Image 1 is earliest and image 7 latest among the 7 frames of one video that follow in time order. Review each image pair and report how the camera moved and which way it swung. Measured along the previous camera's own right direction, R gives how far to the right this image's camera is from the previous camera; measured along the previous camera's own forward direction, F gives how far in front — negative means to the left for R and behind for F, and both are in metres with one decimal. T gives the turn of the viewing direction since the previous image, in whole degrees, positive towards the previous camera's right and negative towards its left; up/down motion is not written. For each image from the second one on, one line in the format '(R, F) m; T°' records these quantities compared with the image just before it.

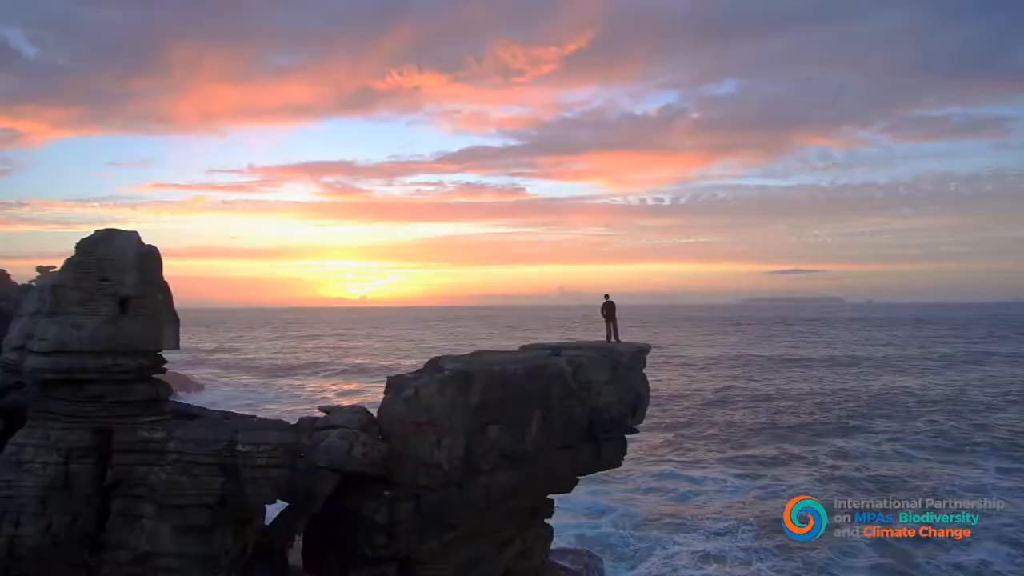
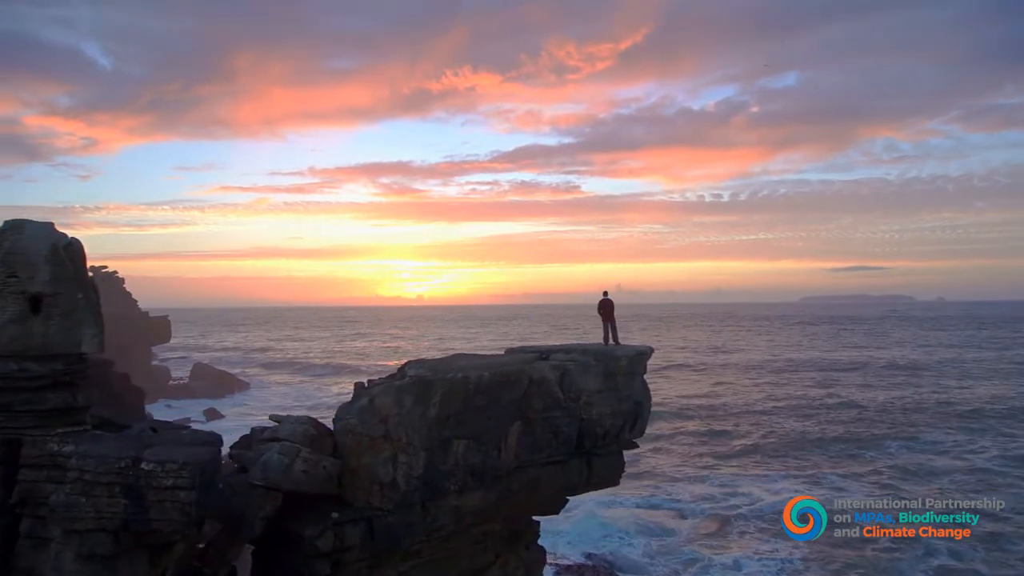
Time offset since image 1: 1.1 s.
(+0.8, +1.0) m; -4°
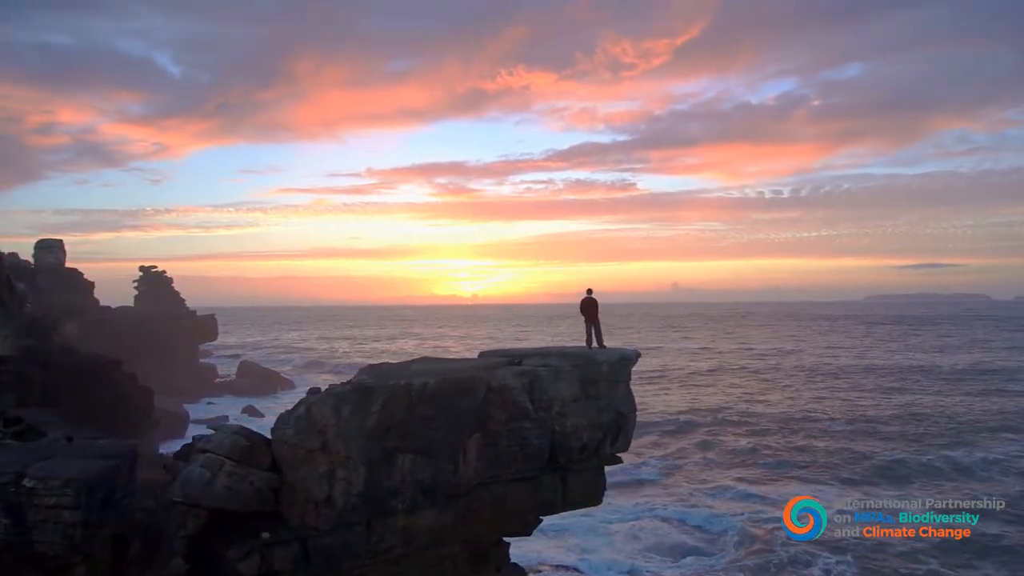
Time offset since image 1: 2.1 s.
(+0.9, +0.8) m; -4°
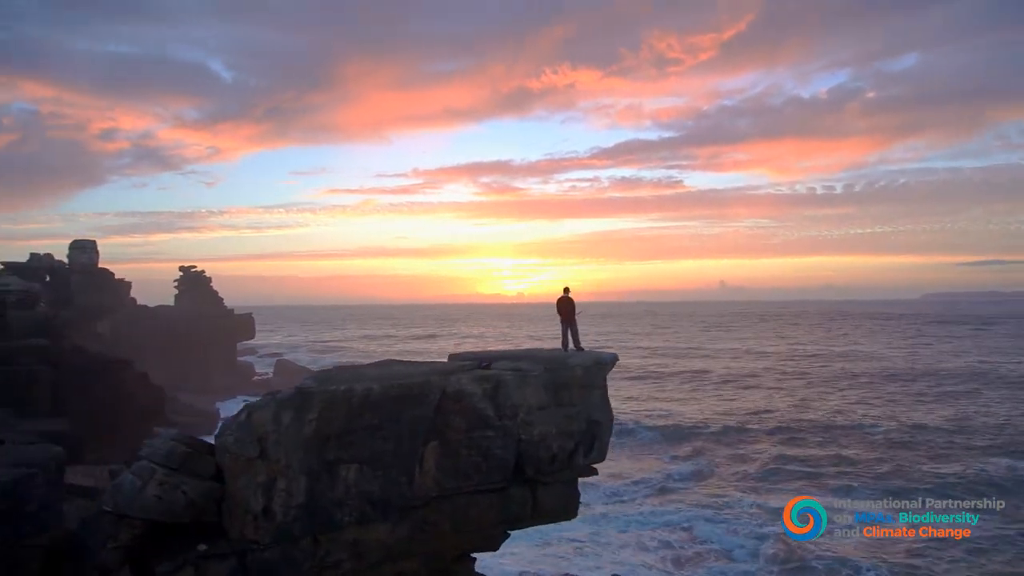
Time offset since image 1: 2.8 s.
(+0.8, +0.5) m; -4°
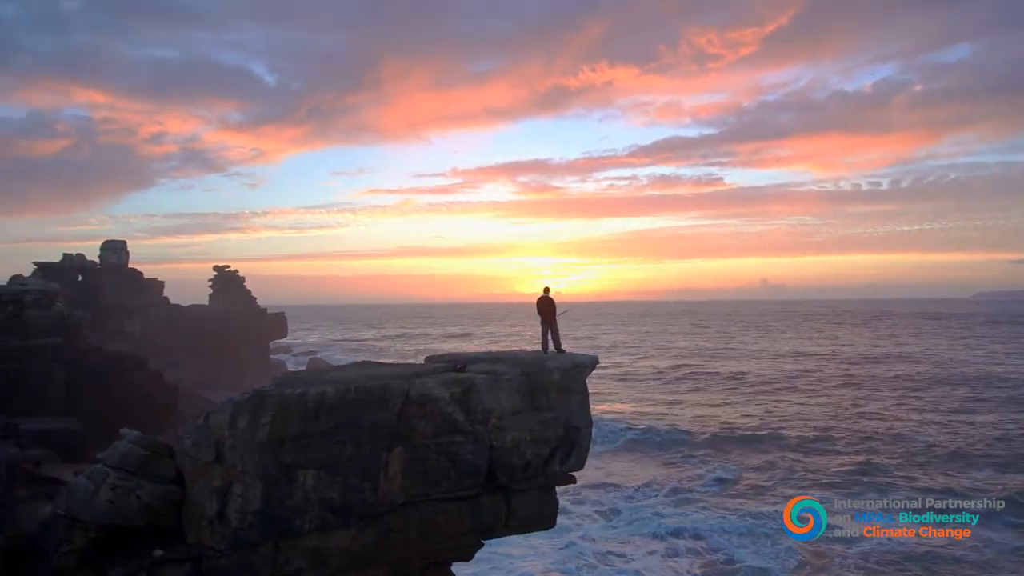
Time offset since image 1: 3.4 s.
(+0.6, +0.3) m; -3°
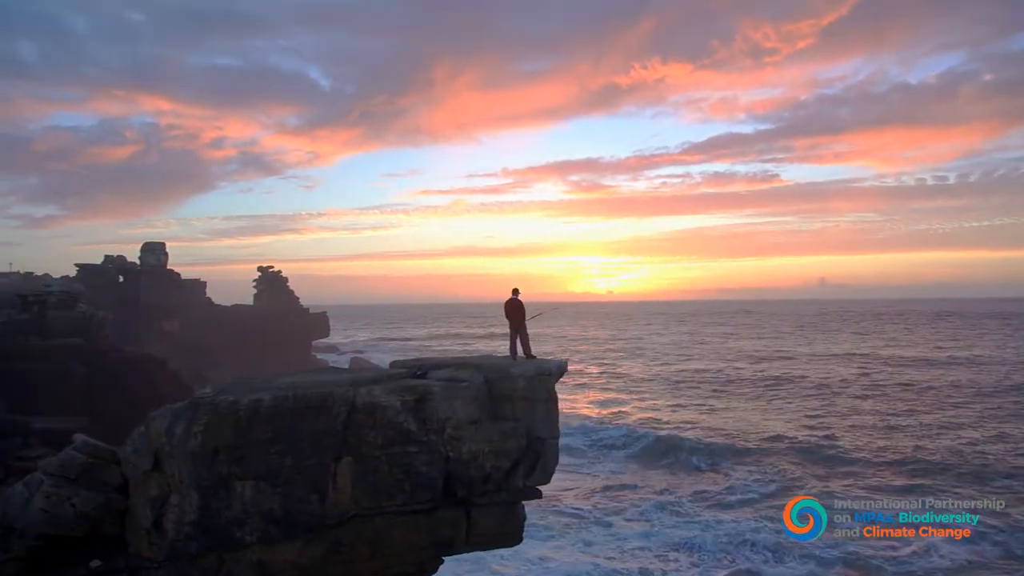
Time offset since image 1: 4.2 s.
(+0.8, +0.4) m; -4°
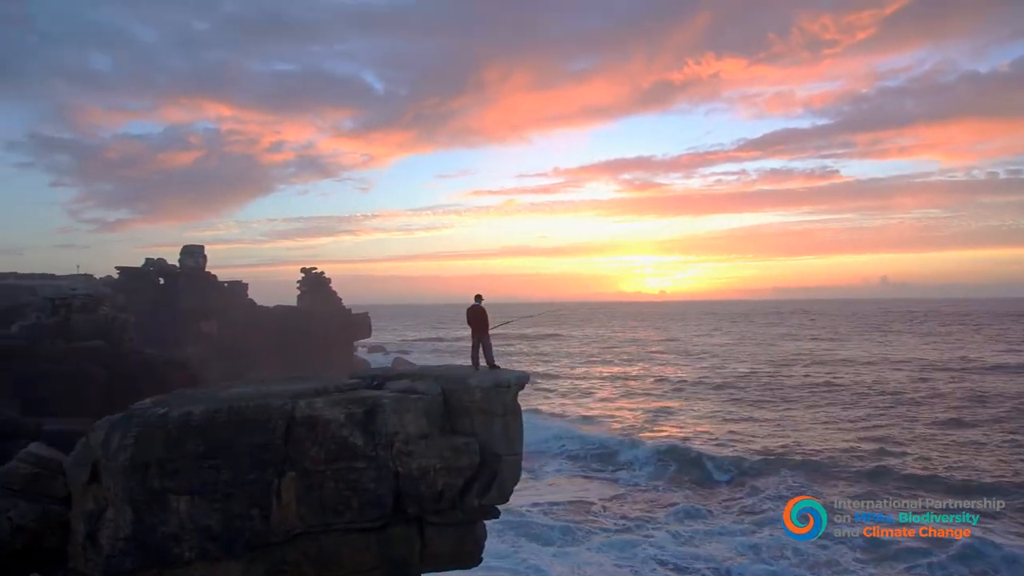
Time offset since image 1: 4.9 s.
(+0.8, +0.4) m; -4°
